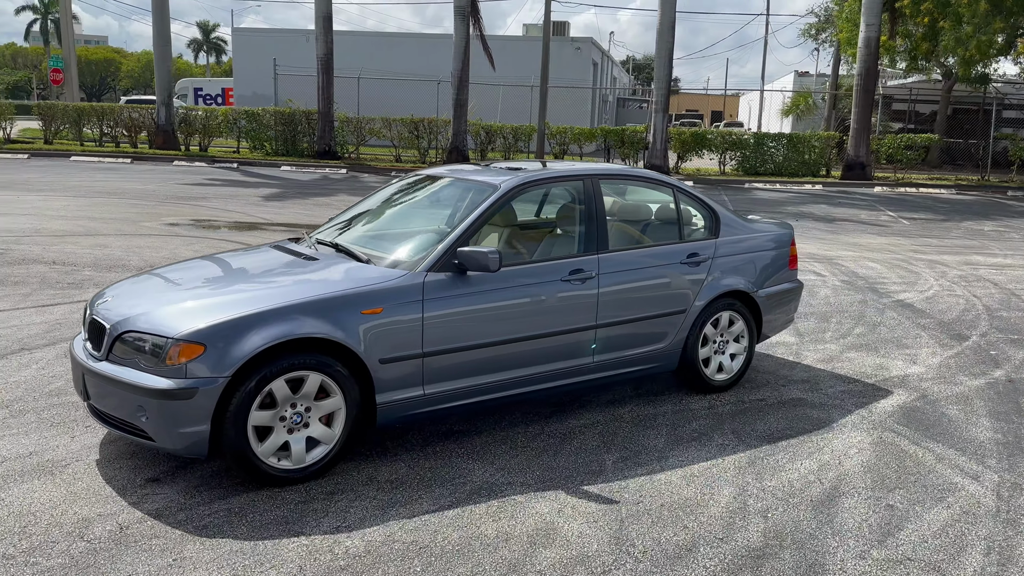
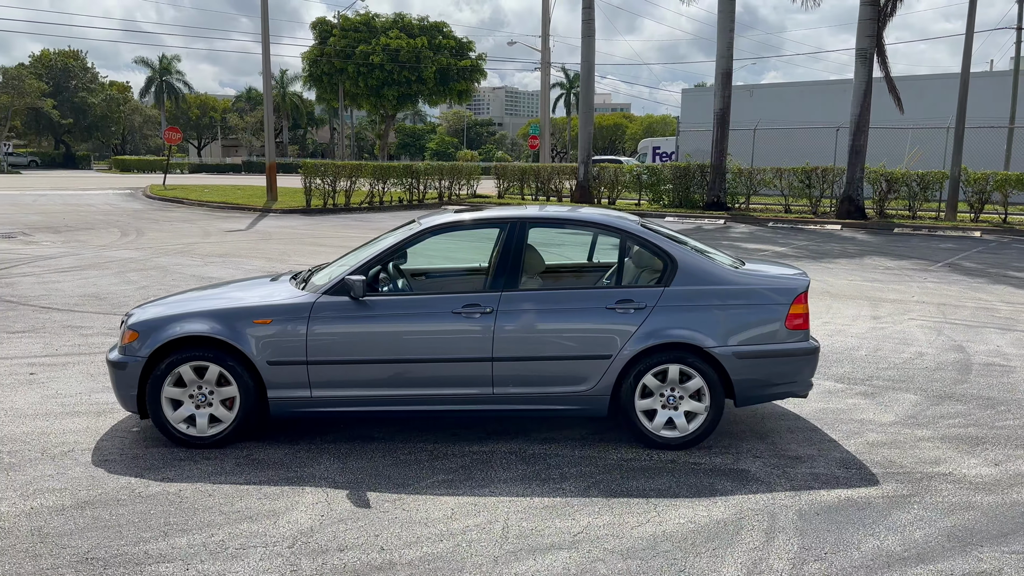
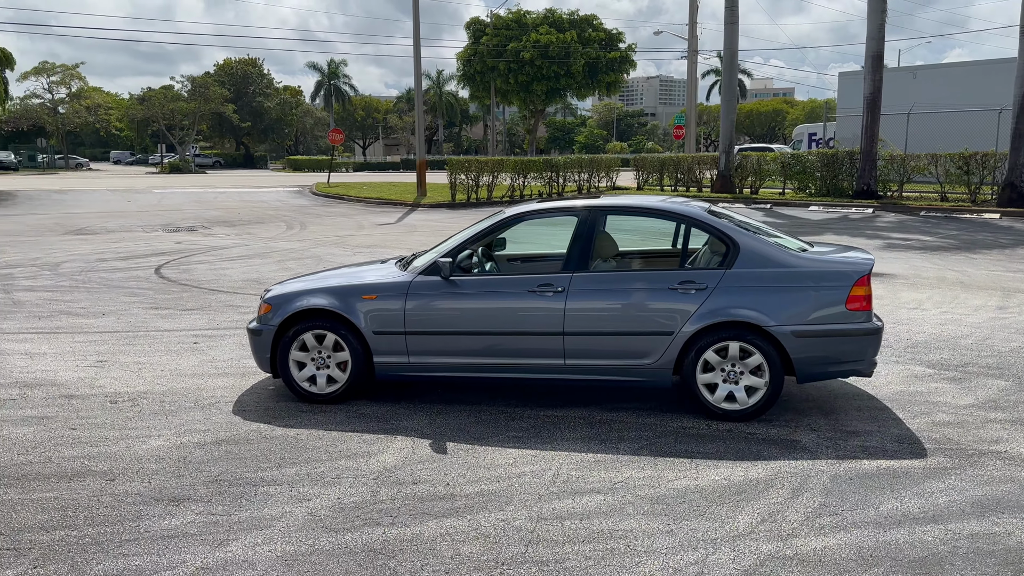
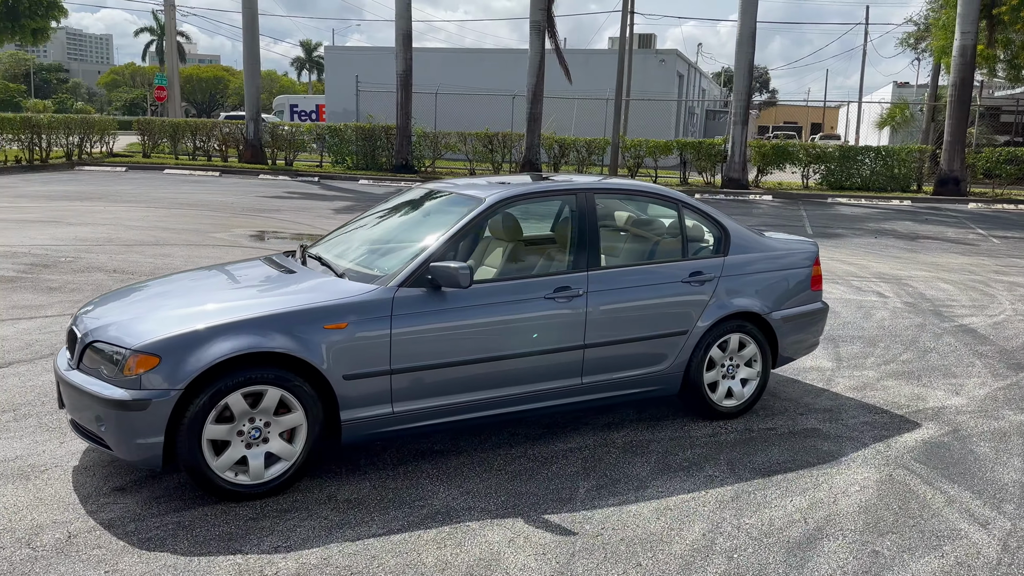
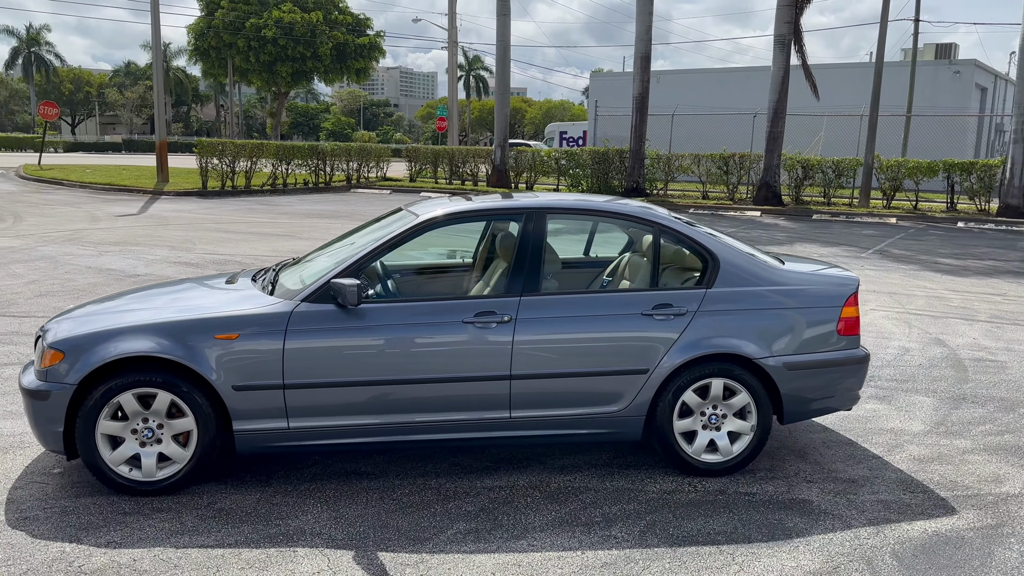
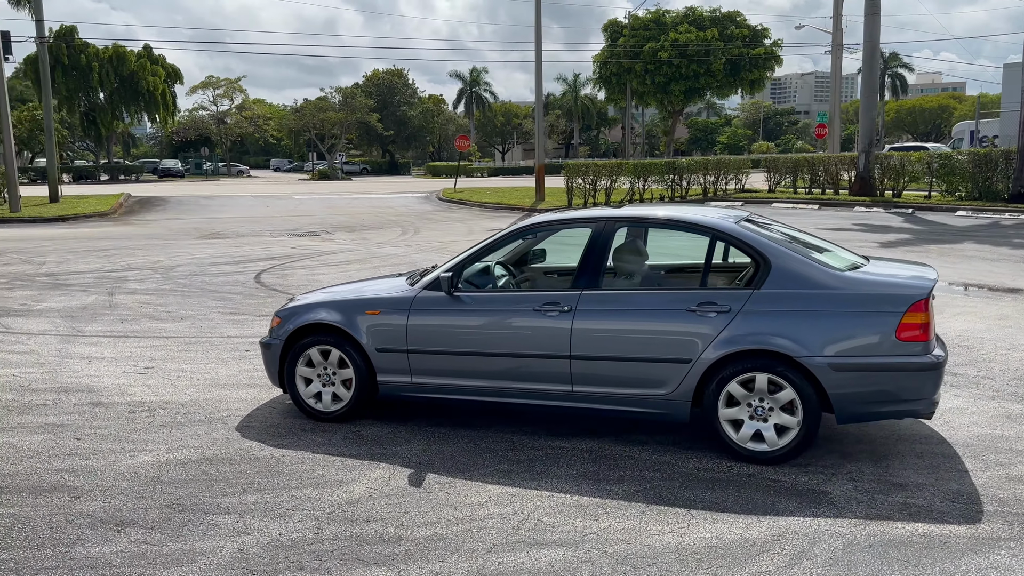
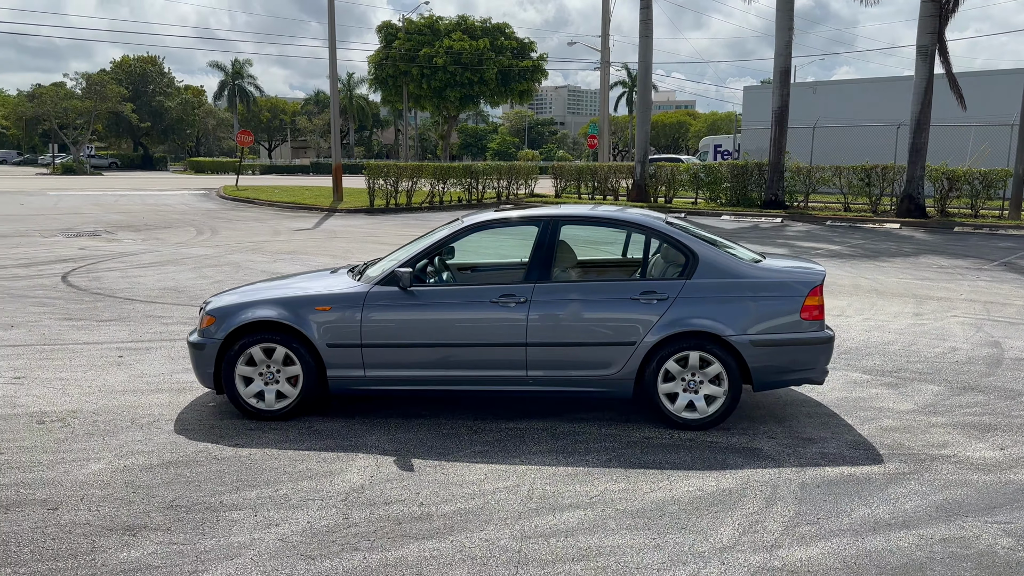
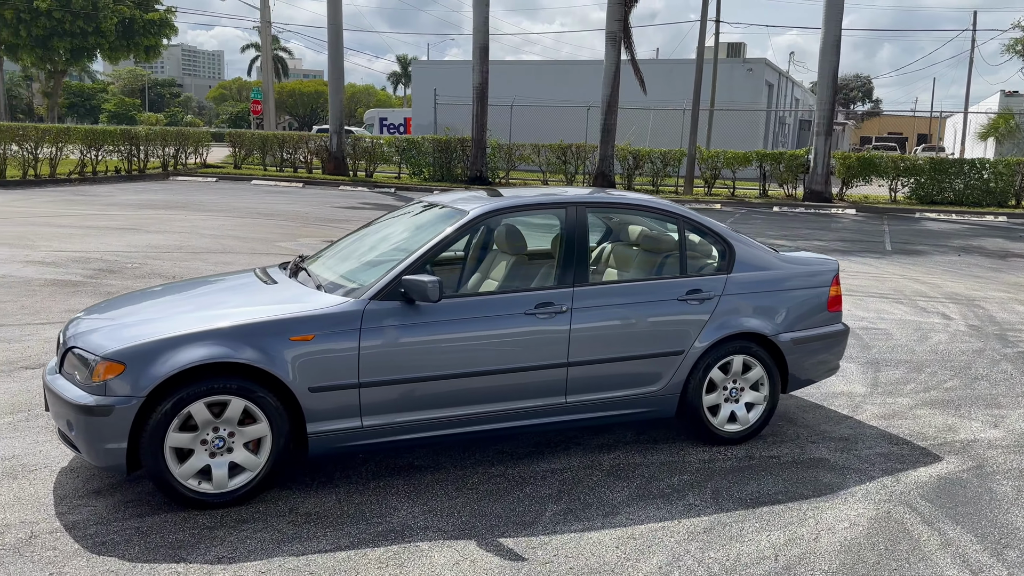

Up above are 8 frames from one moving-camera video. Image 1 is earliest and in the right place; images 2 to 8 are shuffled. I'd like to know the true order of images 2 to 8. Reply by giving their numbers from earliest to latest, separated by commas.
4, 8, 5, 2, 7, 3, 6
